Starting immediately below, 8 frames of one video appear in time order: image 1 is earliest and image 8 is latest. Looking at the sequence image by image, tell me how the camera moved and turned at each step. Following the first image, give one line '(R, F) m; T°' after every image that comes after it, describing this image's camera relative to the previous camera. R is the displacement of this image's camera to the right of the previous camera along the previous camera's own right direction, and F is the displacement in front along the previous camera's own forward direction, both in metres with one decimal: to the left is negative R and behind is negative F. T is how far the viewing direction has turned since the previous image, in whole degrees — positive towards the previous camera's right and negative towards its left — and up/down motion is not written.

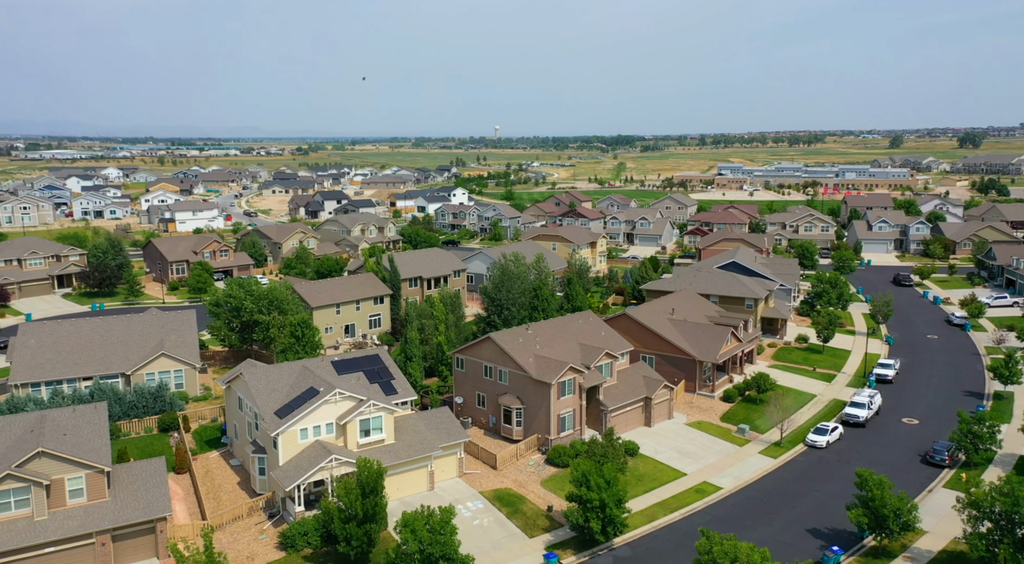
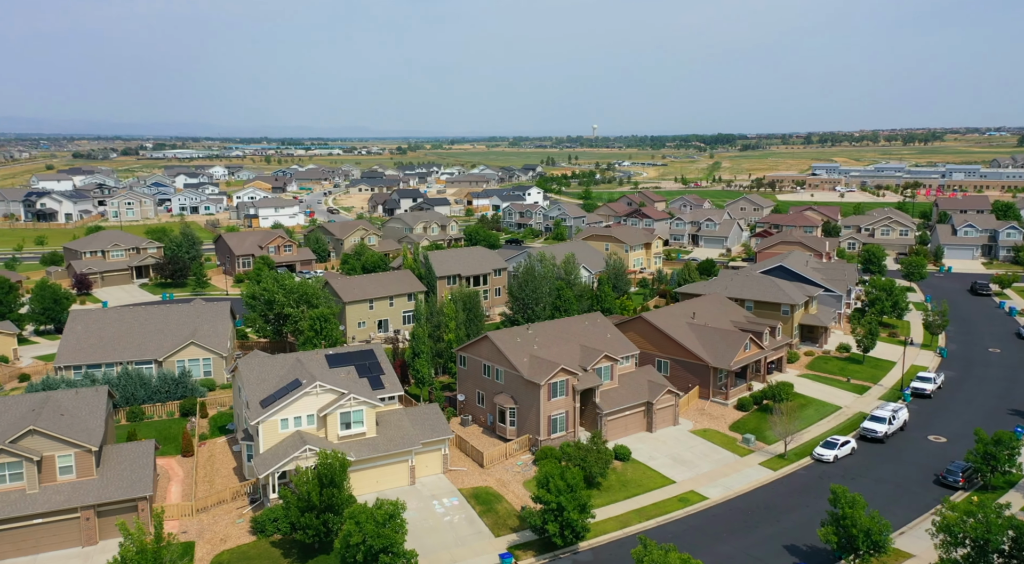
(+3.3, +0.4) m; -6°
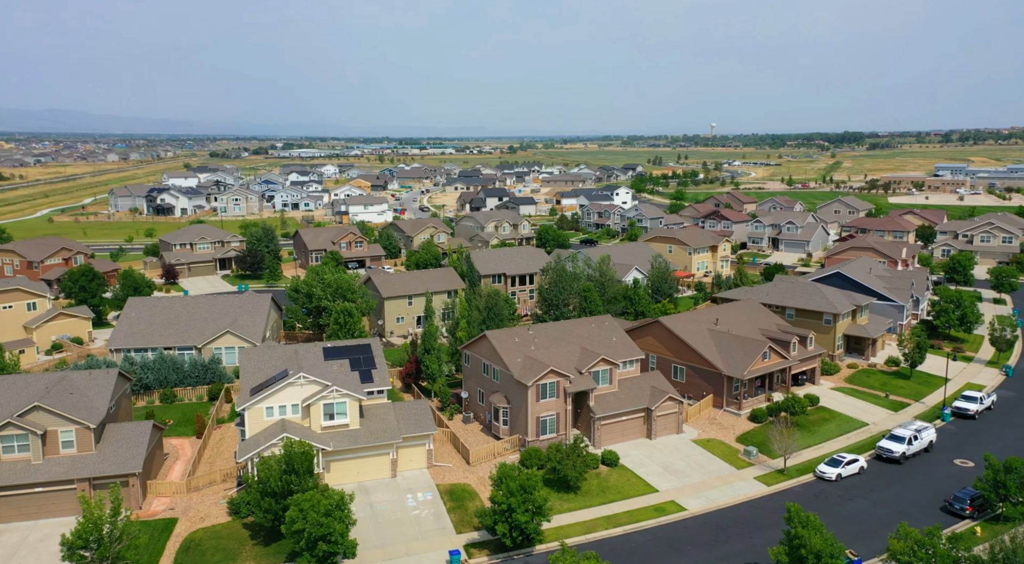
(+3.8, +0.4) m; -7°
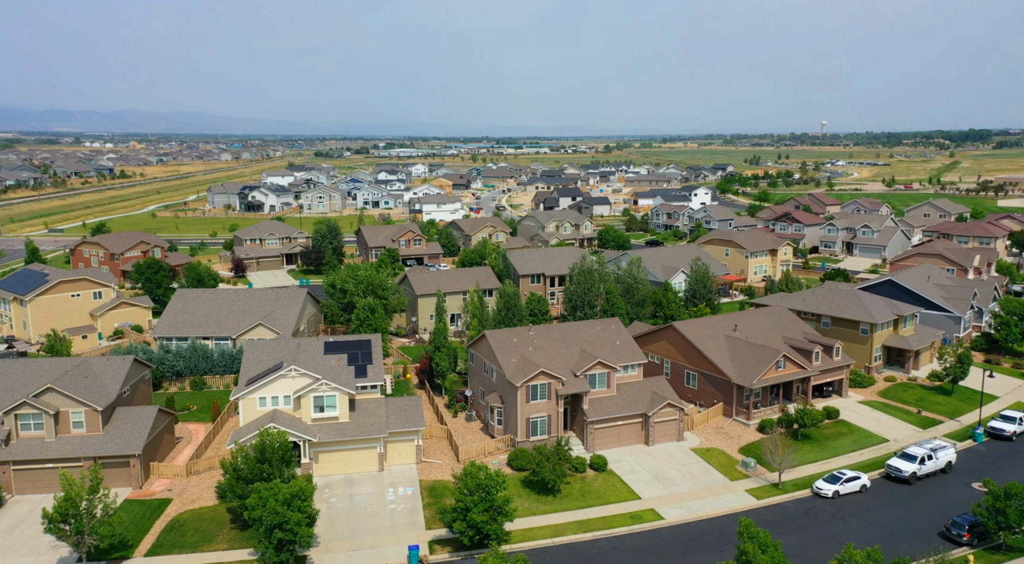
(+3.3, +0.2) m; -6°
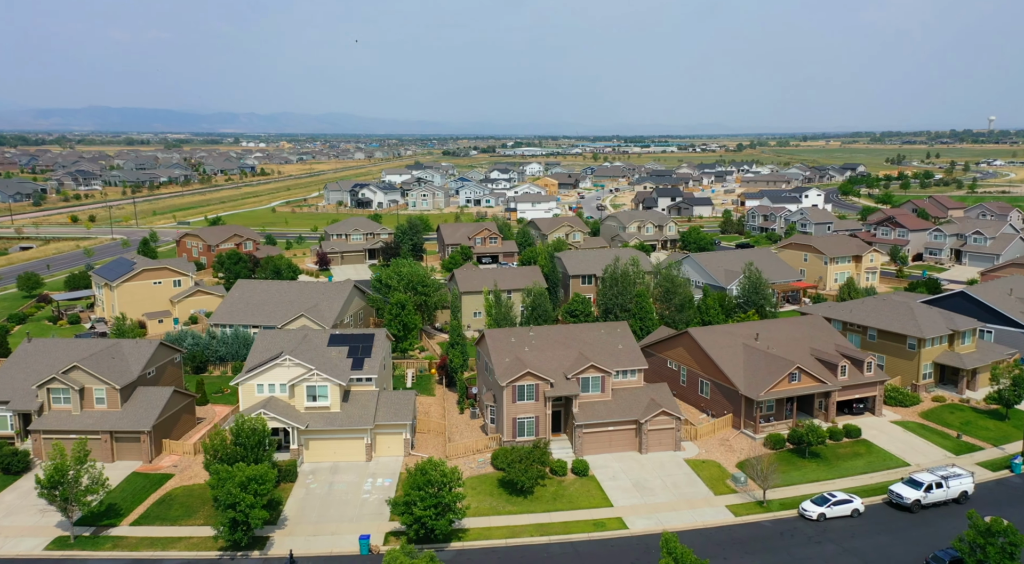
(+4.3, +0.2) m; -8°
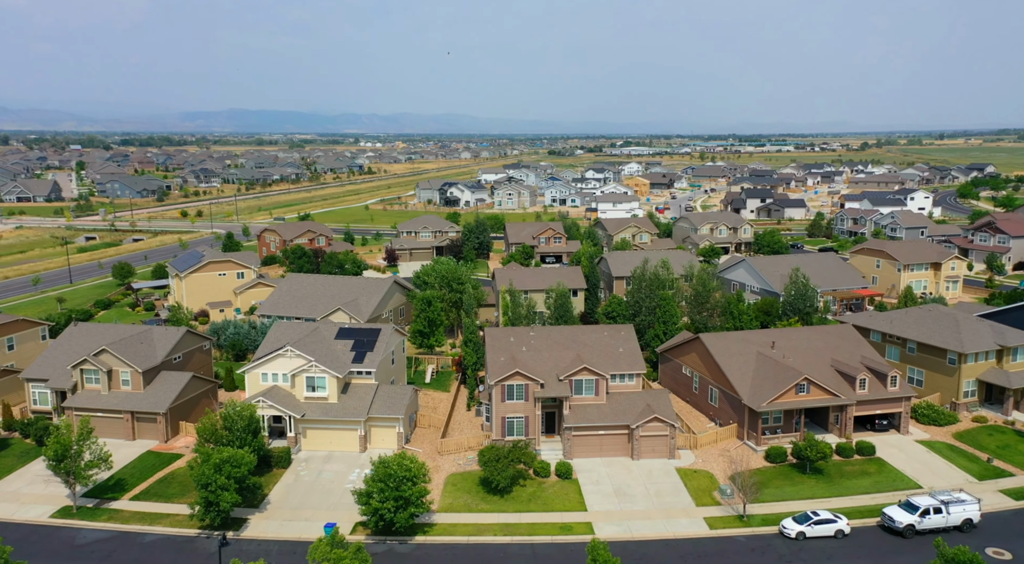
(+3.7, +0.1) m; -7°
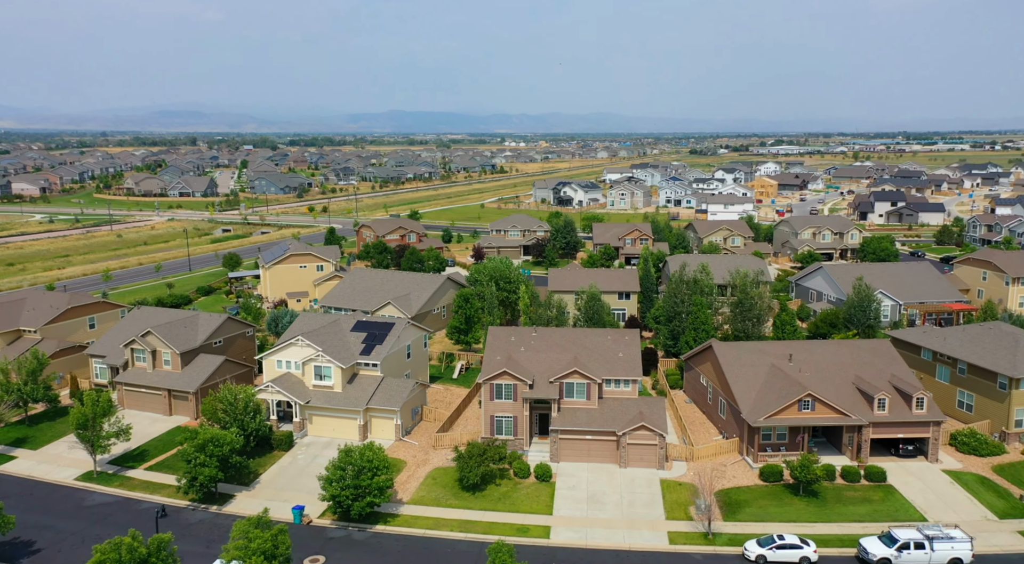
(+4.9, 0.0) m; -9°
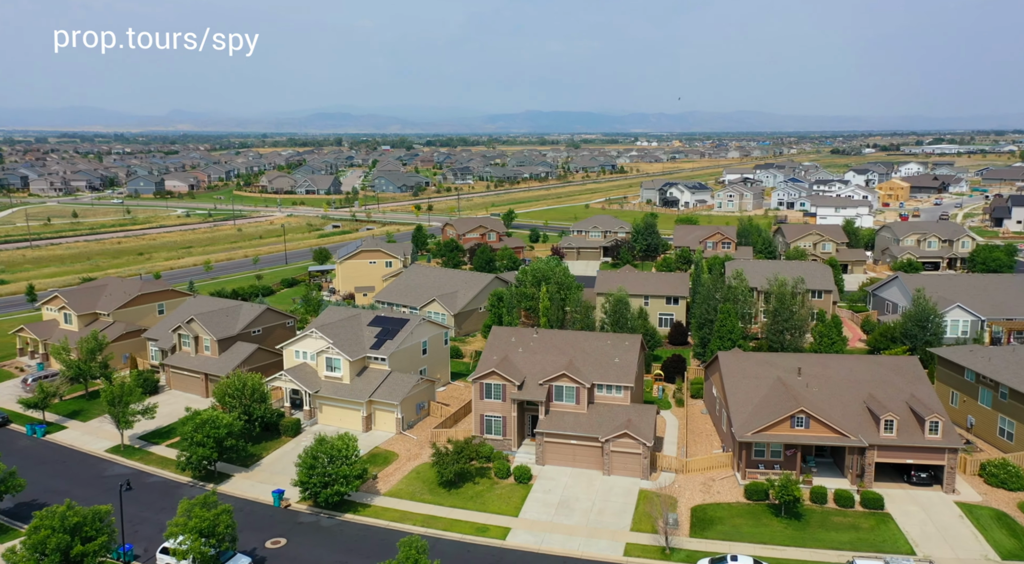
(+4.6, -0.1) m; -8°
